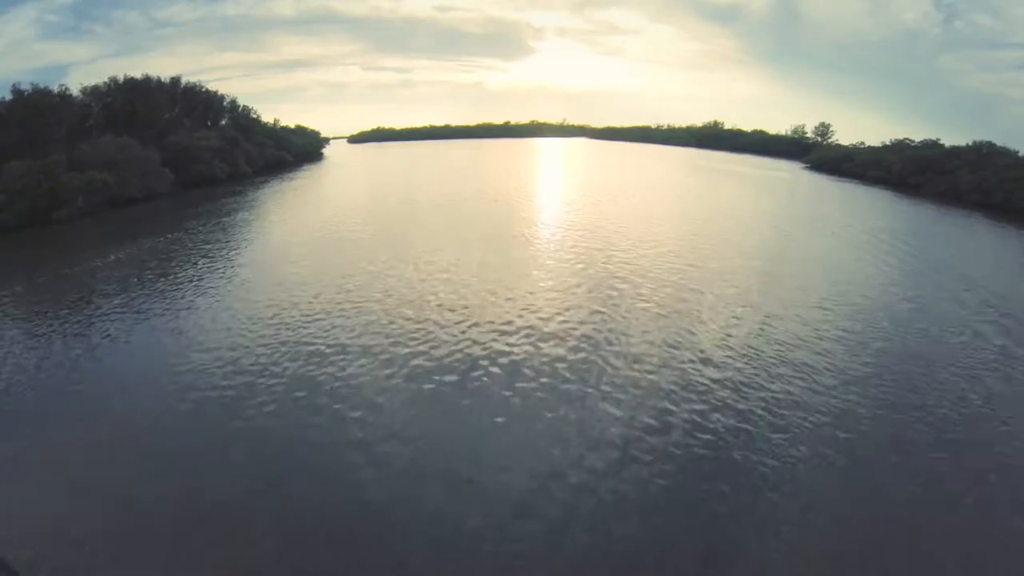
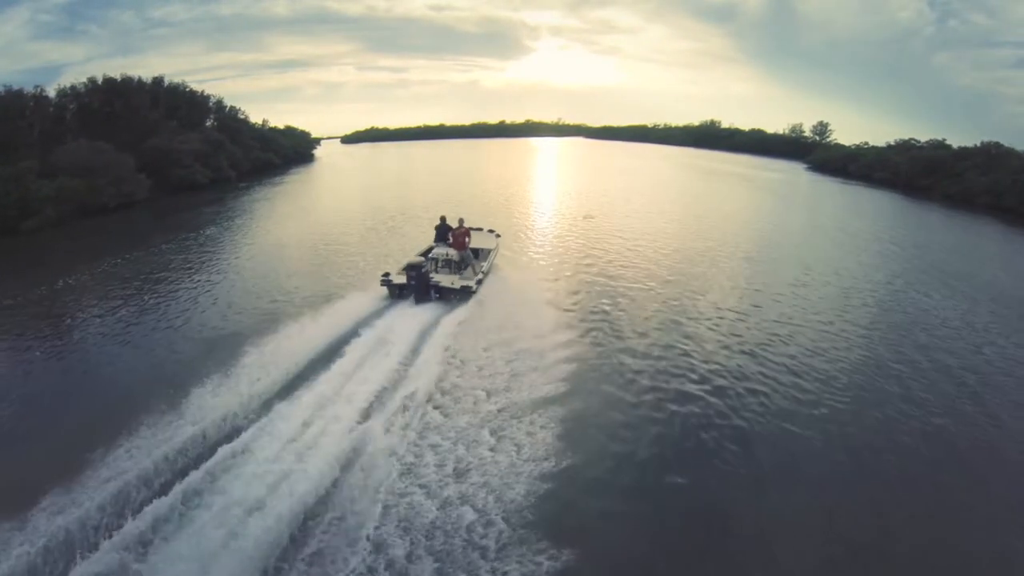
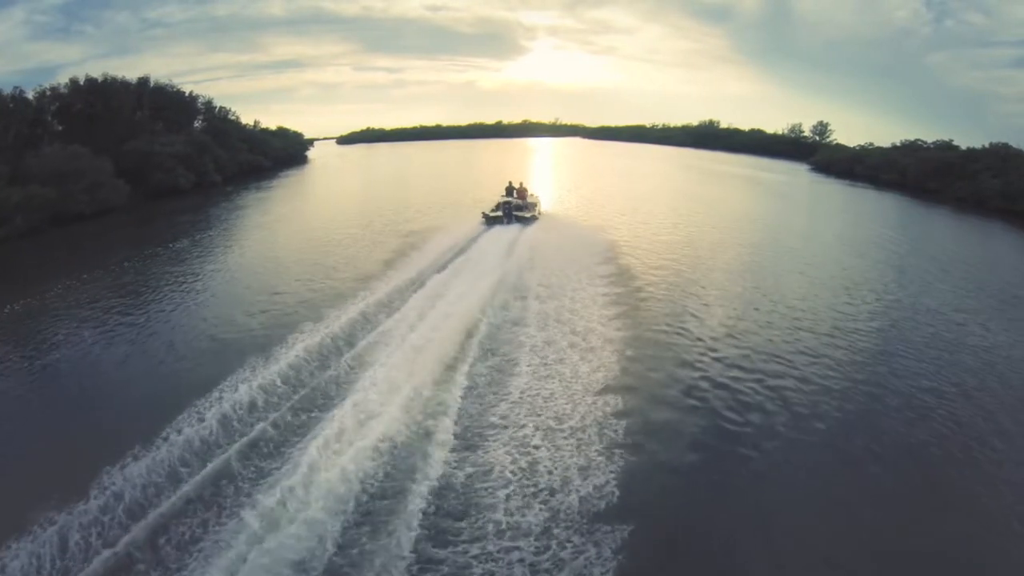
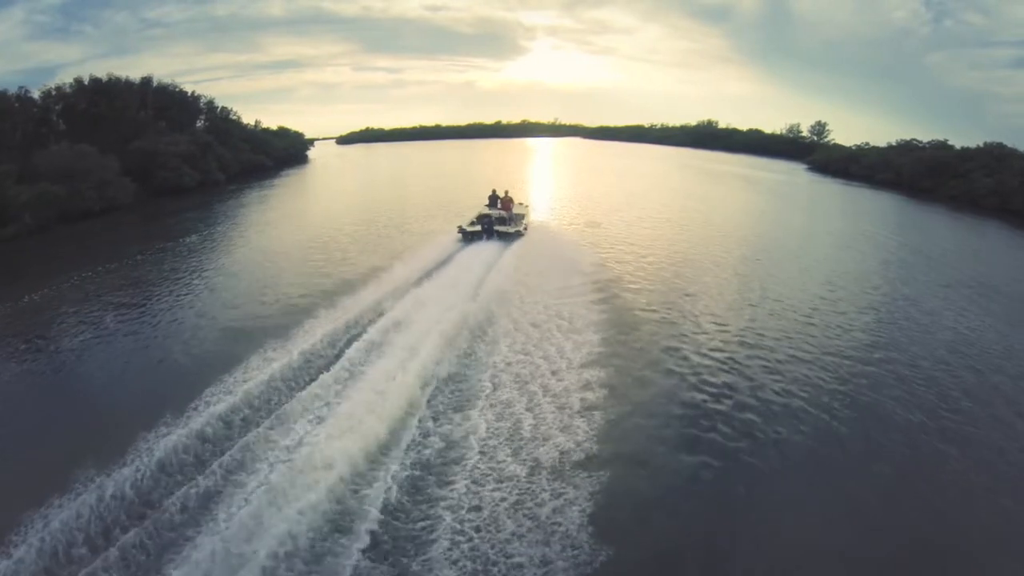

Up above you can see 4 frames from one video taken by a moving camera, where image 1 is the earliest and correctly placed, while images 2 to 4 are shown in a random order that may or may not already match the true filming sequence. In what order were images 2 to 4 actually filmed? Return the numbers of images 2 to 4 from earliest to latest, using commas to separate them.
2, 4, 3
